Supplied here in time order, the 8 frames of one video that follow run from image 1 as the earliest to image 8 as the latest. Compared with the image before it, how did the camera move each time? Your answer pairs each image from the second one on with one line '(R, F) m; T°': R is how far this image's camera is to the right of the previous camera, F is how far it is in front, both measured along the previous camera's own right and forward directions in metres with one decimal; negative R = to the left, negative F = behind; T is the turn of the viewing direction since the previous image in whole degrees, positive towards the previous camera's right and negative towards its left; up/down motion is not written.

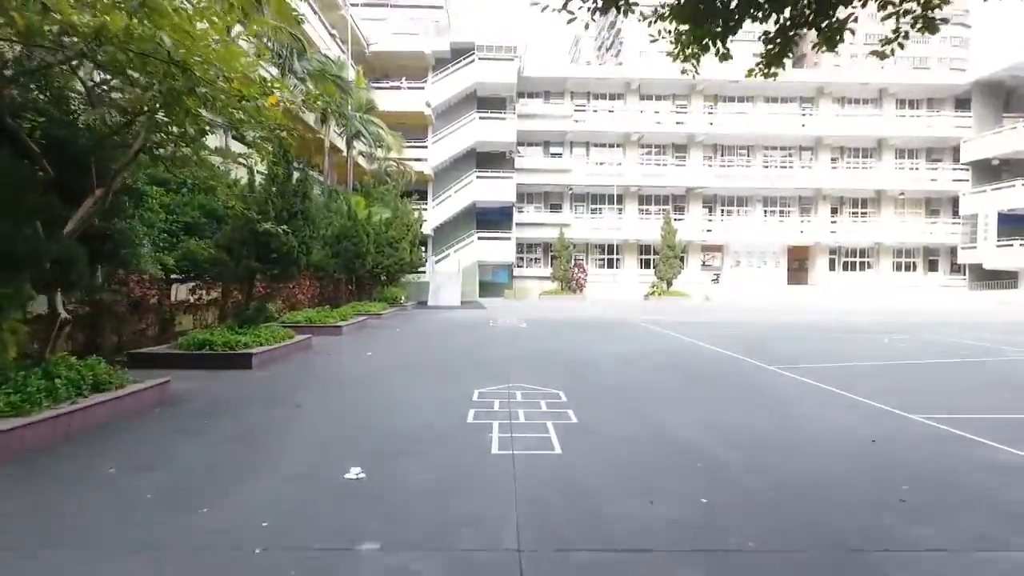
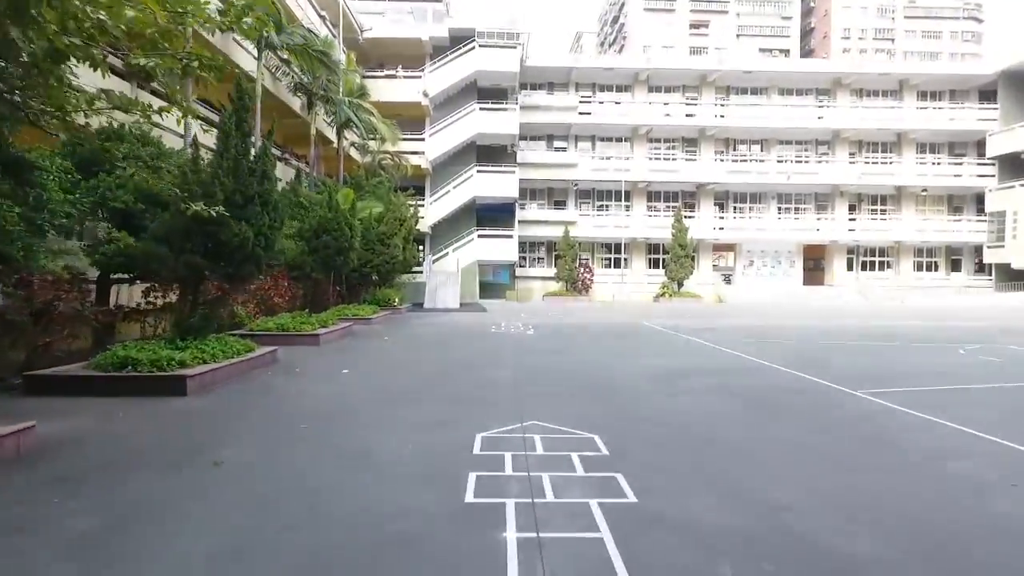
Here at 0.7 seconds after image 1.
(-0.1, +2.0) m; 0°
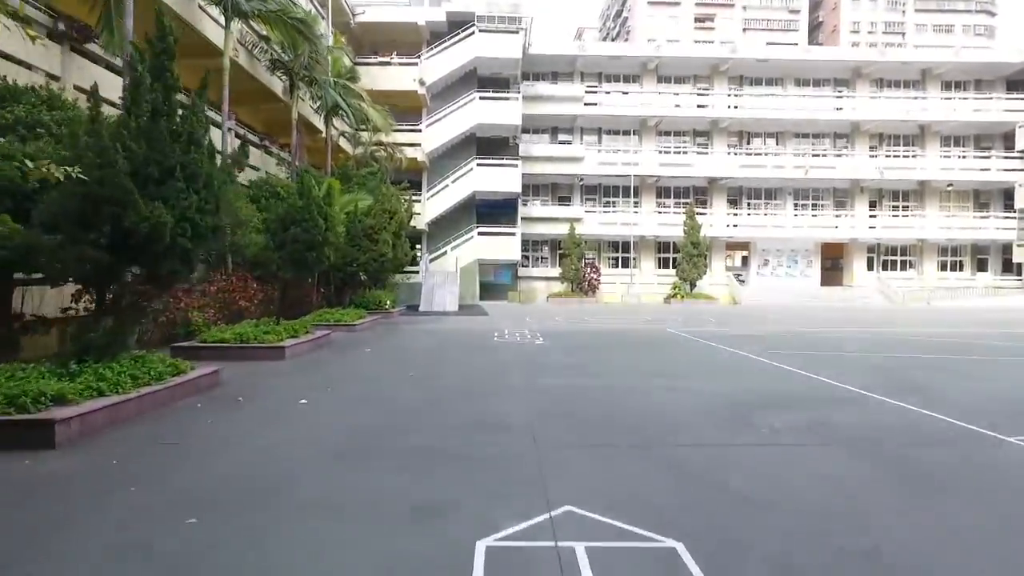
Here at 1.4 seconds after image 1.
(-0.1, +2.1) m; 0°
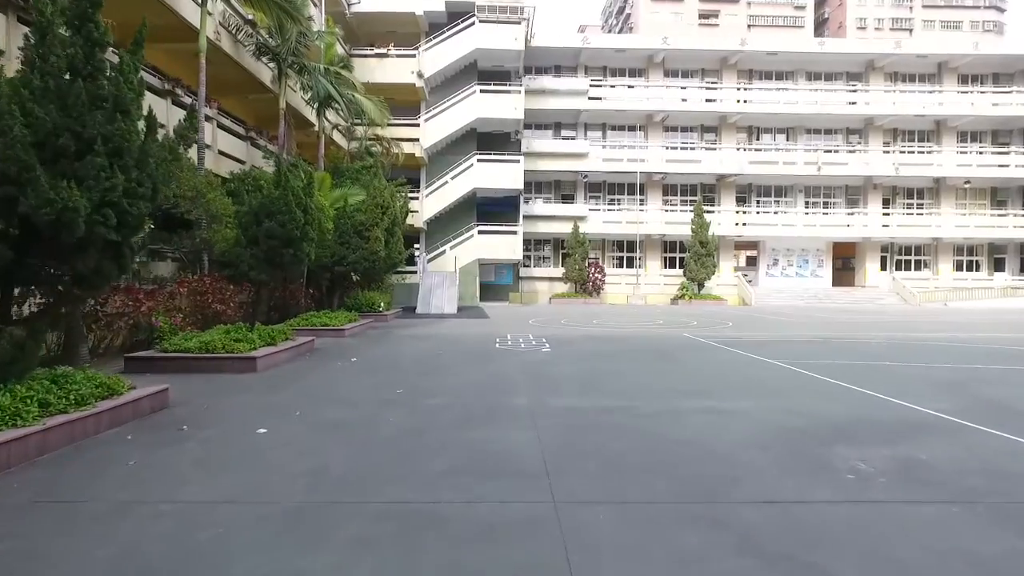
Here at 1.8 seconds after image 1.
(-0.1, +1.3) m; 0°
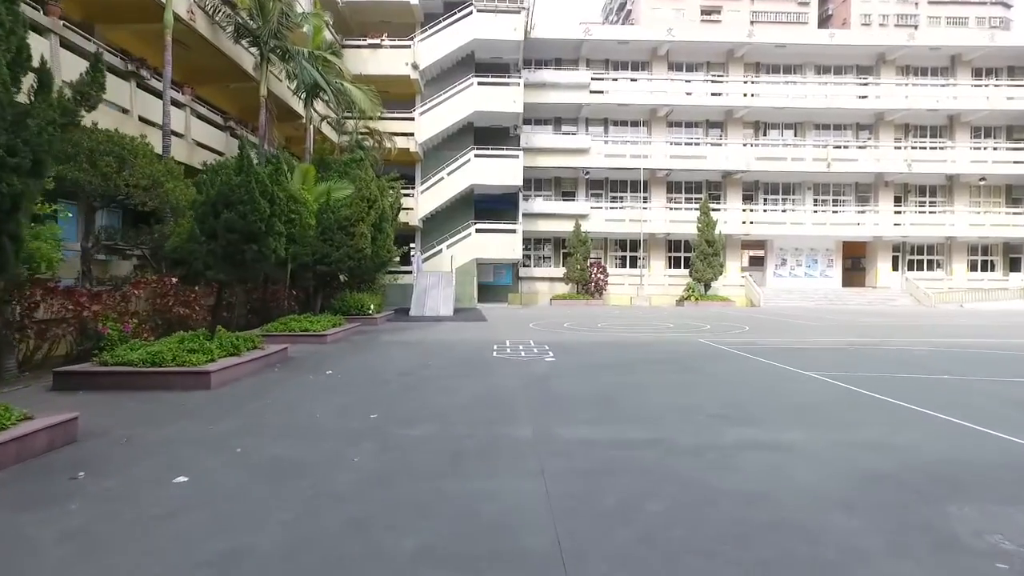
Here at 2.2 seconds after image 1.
(0.0, +1.3) m; 0°
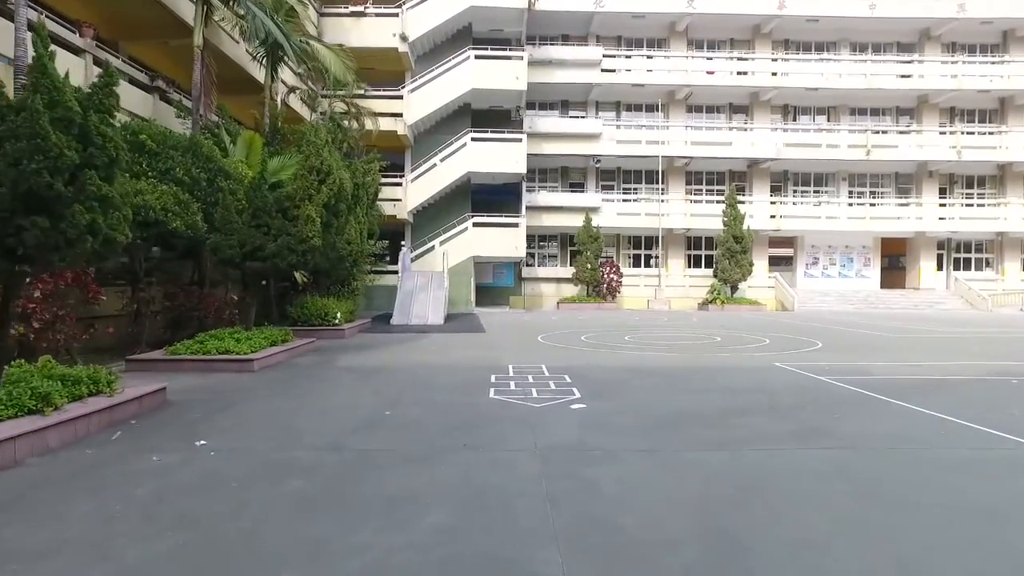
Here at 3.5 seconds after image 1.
(-0.1, +3.7) m; 0°
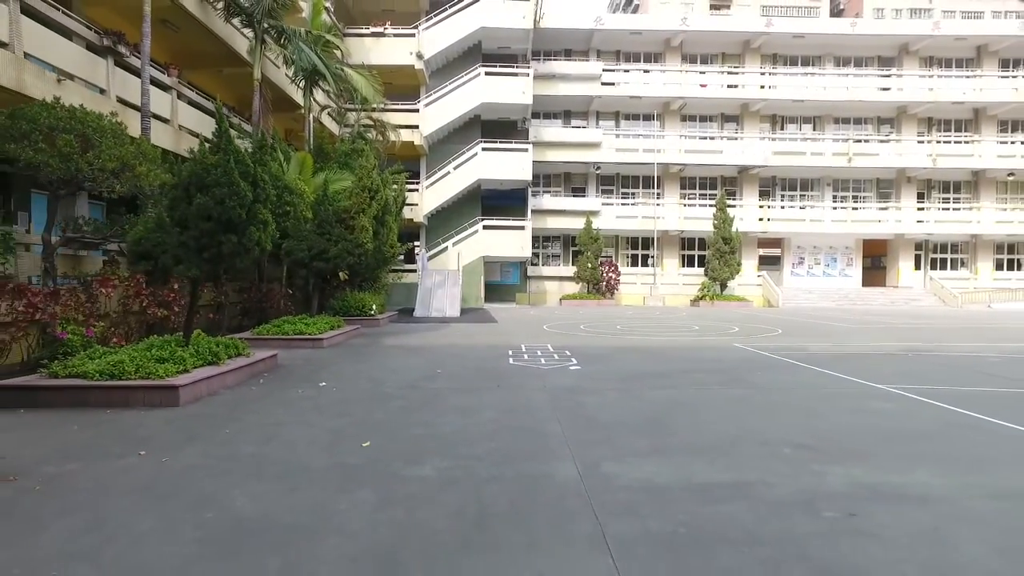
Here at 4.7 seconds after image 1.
(-0.2, -2.5) m; 0°
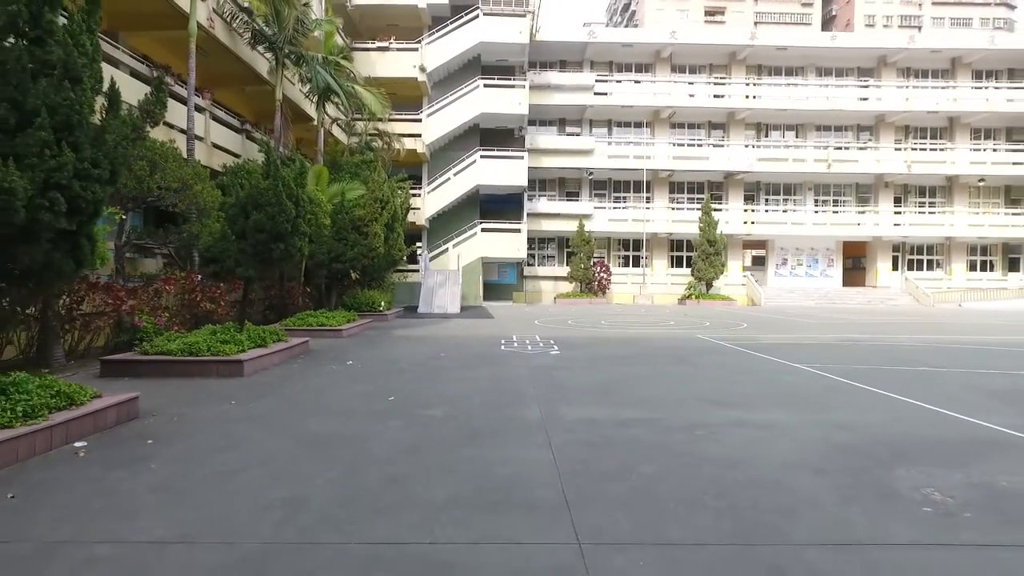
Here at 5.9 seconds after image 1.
(+0.2, -1.8) m; 0°
